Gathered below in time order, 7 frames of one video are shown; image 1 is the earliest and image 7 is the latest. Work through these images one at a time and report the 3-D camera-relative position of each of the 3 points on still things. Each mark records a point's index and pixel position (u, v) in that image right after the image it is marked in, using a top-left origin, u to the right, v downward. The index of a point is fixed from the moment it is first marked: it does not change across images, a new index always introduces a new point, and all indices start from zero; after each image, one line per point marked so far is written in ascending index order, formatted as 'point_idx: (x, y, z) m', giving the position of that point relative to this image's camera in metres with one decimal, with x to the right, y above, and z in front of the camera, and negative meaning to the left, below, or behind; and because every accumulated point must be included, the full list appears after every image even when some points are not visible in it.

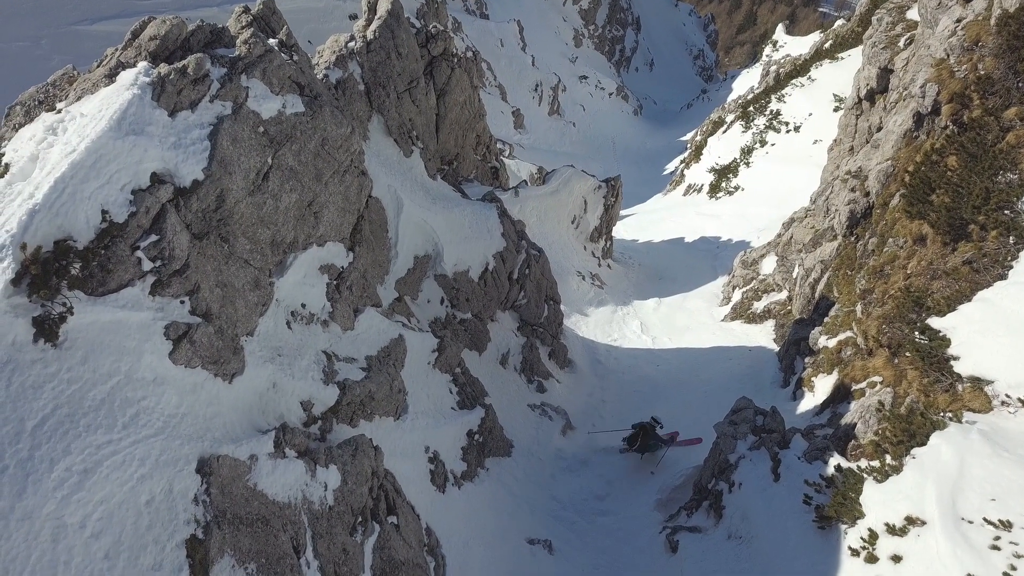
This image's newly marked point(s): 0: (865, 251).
0: (+9.0, +1.0, +19.8) m
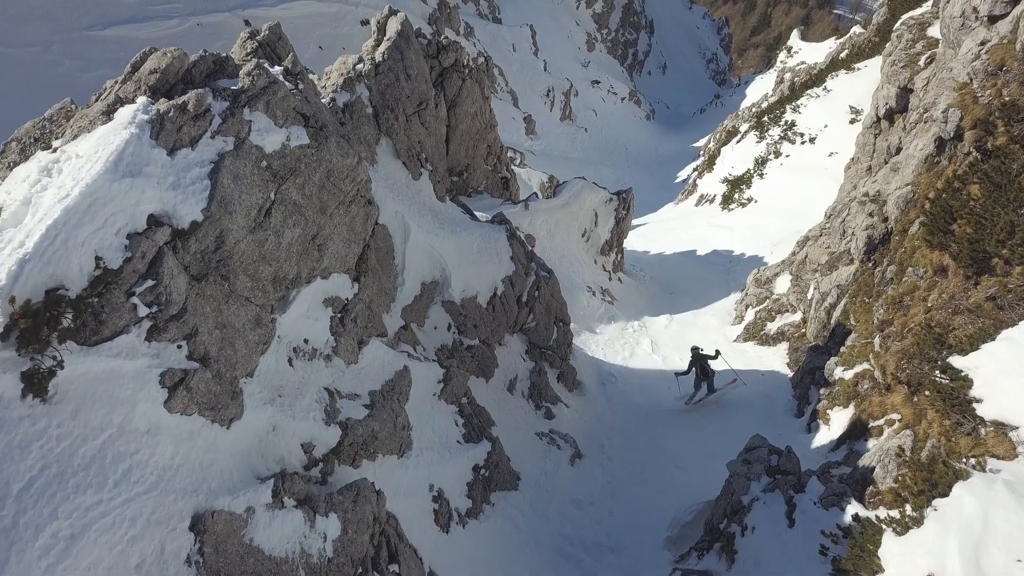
0: (+9.3, +0.3, +19.3) m
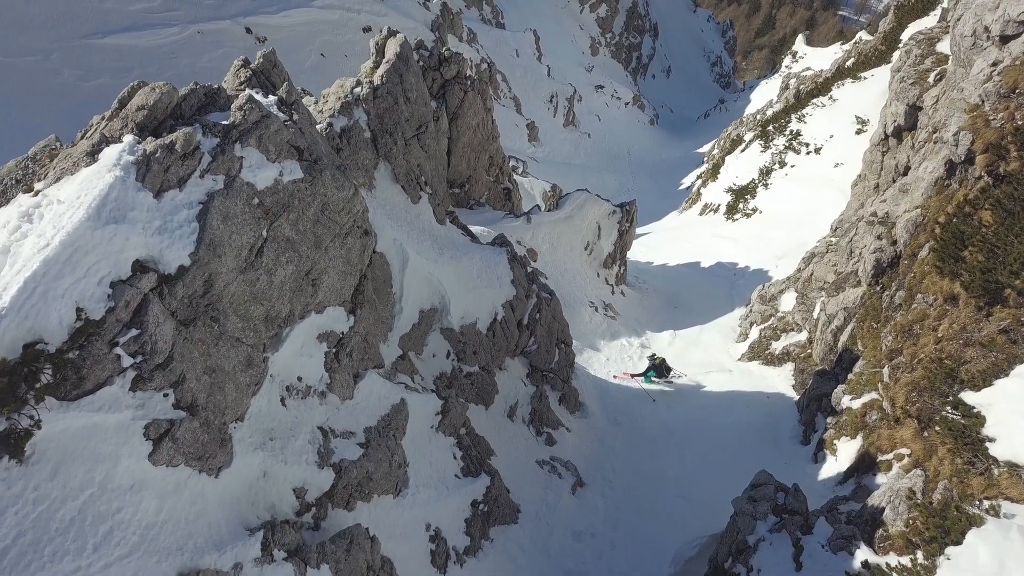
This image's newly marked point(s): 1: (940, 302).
0: (+9.3, -0.4, +18.9) m
1: (+9.3, -0.3, +16.8) m
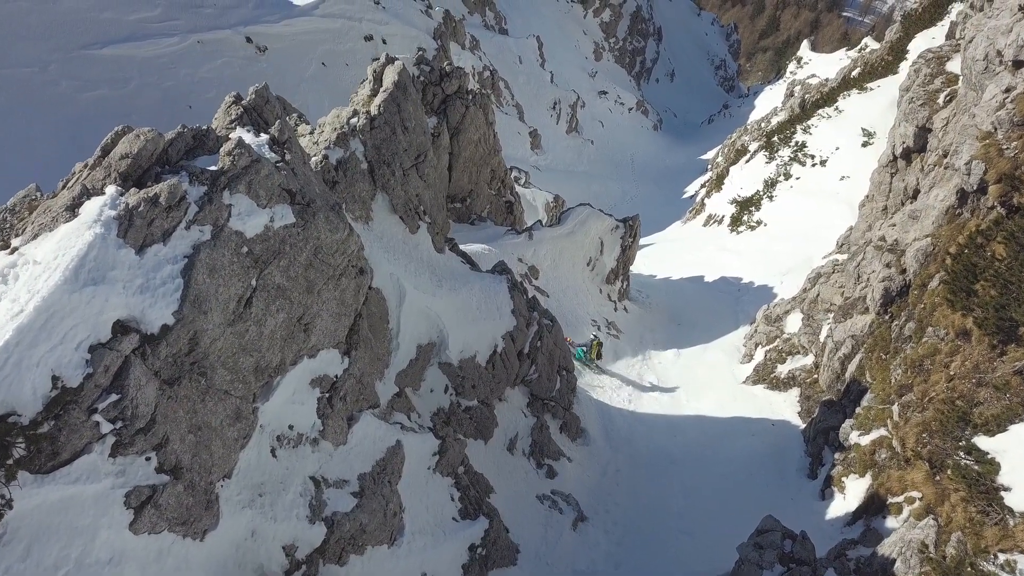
0: (+9.3, -1.1, +18.4) m
1: (+9.3, -1.0, +16.4) m
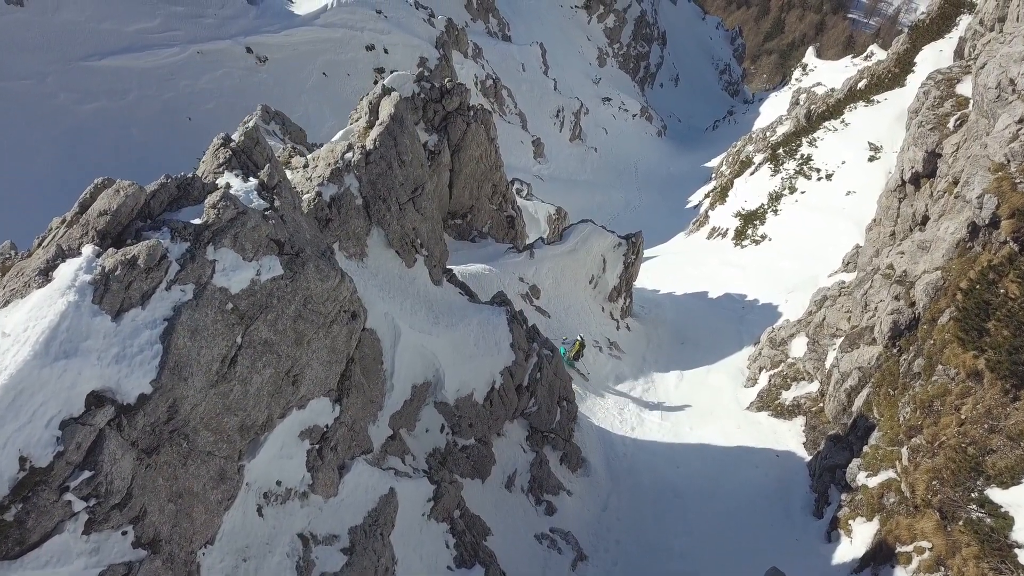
0: (+9.3, -1.9, +18.0) m
1: (+9.3, -1.8, +15.9) m
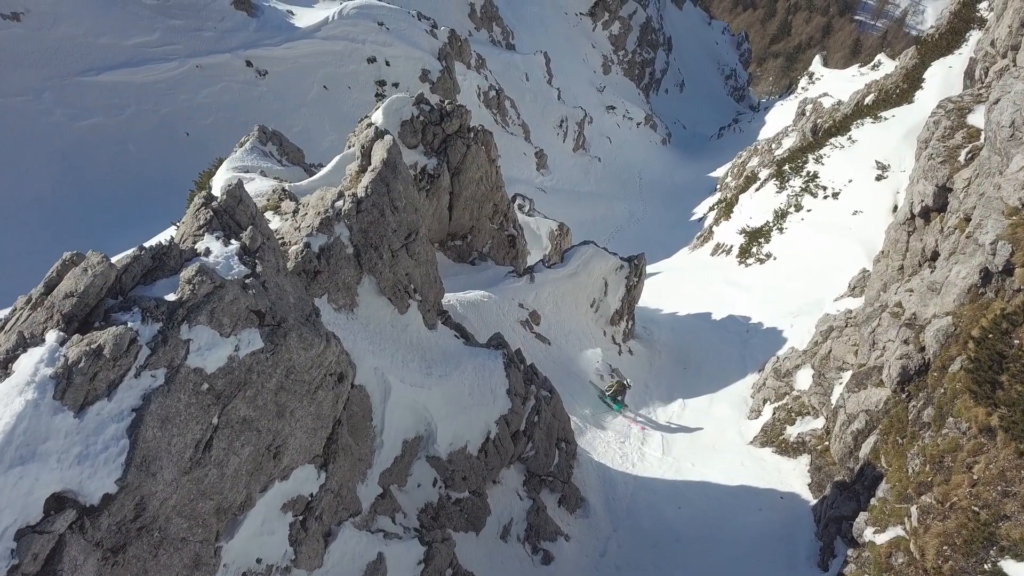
0: (+9.2, -3.0, +17.4) m
1: (+9.2, -2.9, +15.3) m
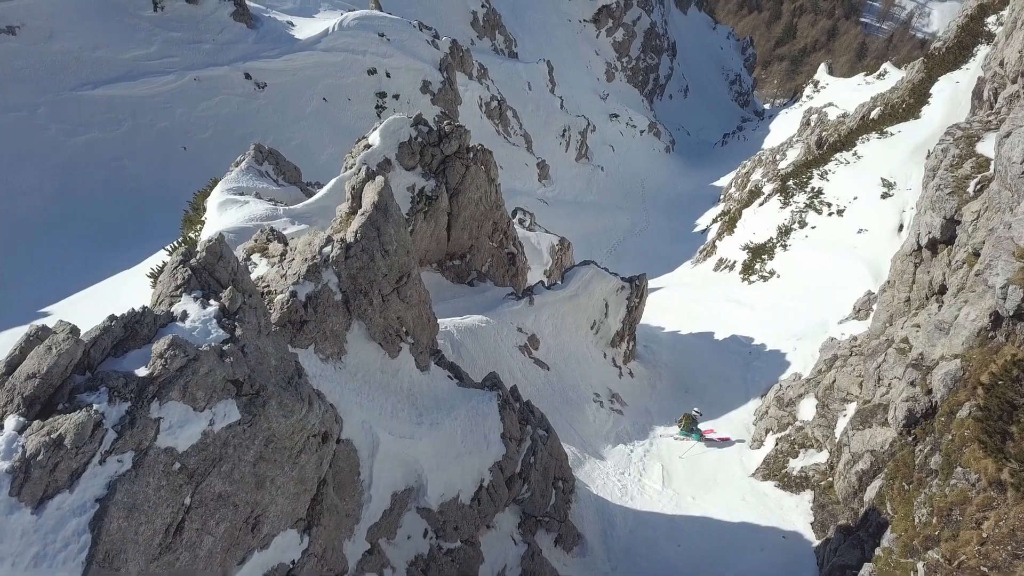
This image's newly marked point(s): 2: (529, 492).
0: (+9.1, -3.9, +16.9) m
1: (+9.1, -3.8, +14.8) m
2: (+0.4, -4.9, +18.4) m
